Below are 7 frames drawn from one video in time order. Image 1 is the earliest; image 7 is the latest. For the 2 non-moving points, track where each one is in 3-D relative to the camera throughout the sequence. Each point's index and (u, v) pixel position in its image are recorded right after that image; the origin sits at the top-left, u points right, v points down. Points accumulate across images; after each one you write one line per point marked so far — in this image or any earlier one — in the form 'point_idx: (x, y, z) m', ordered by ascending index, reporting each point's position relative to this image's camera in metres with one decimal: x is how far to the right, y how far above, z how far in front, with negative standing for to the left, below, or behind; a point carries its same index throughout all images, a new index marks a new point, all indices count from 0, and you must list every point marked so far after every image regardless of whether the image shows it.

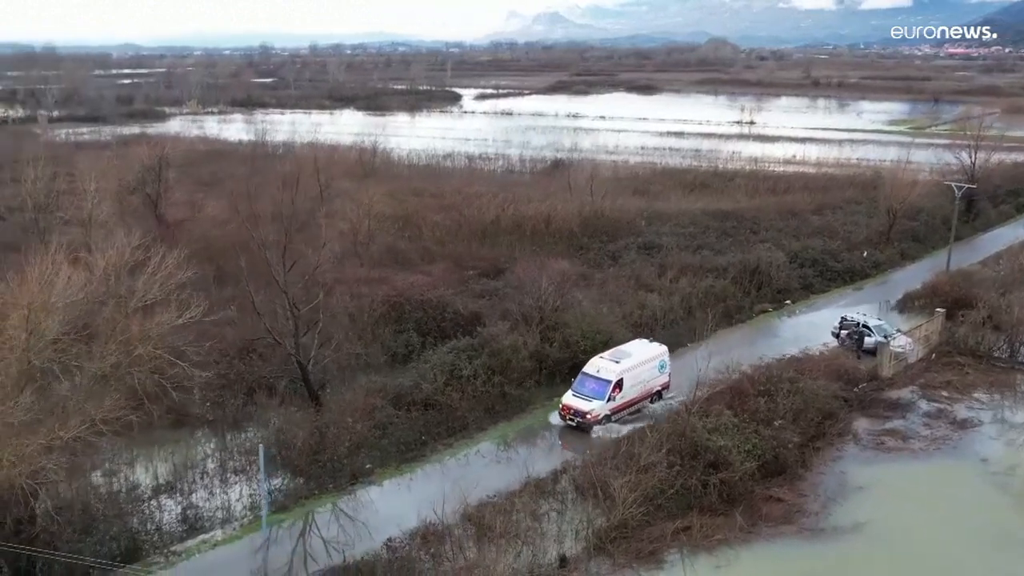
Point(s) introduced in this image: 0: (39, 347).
0: (-7.0, -0.9, +15.3) m
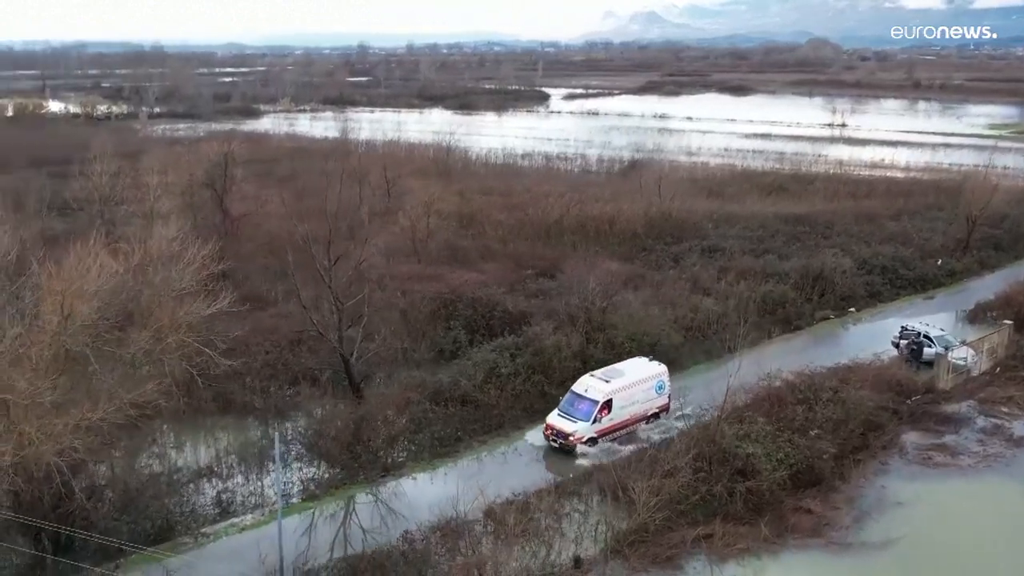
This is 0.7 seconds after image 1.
0: (-6.9, -0.7, +16.1) m
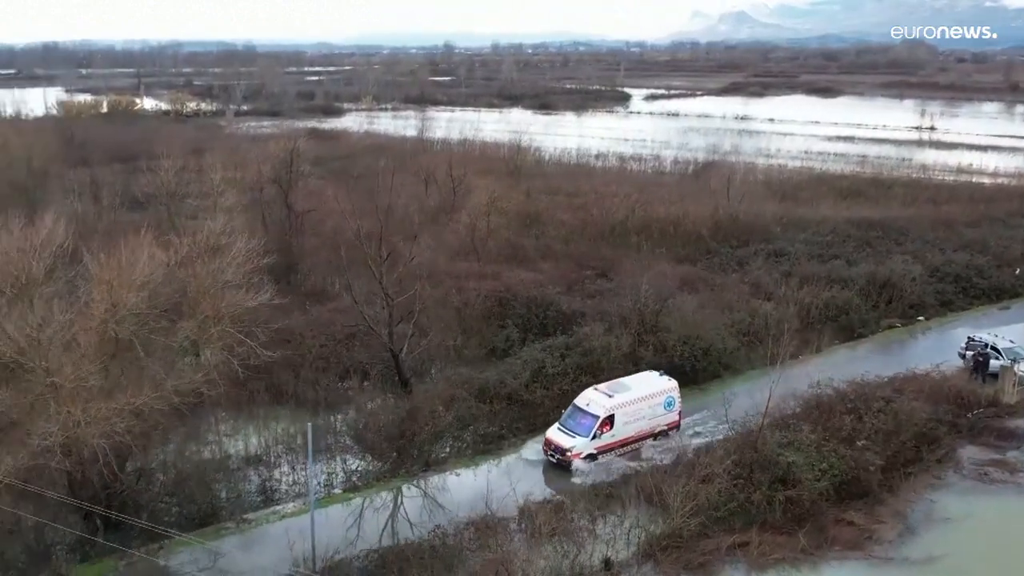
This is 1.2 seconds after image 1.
0: (-6.3, -0.5, +16.6) m
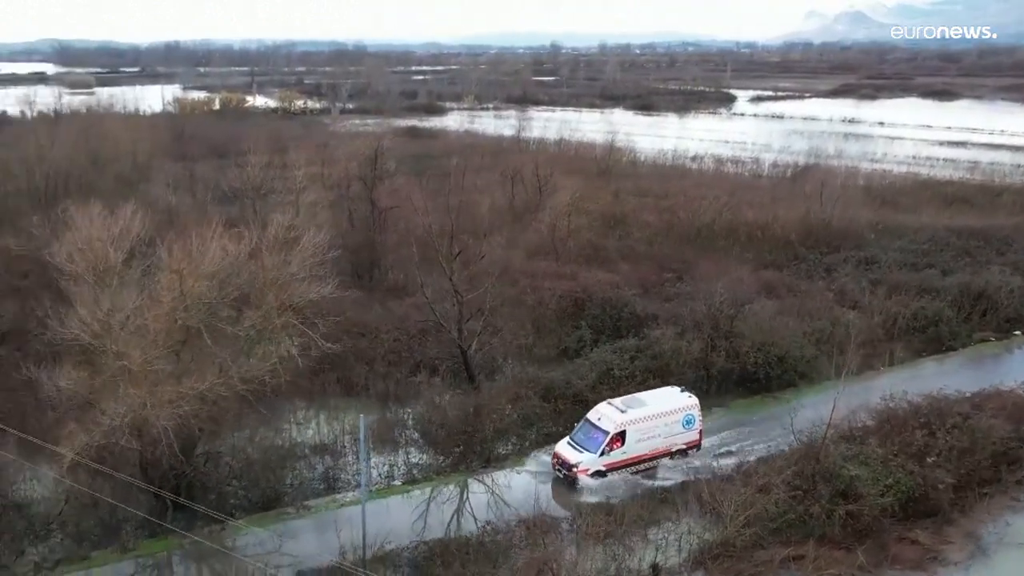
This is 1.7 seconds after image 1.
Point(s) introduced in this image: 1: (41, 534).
0: (-5.4, -0.4, +17.3) m
1: (-8.2, -4.3, +17.8) m
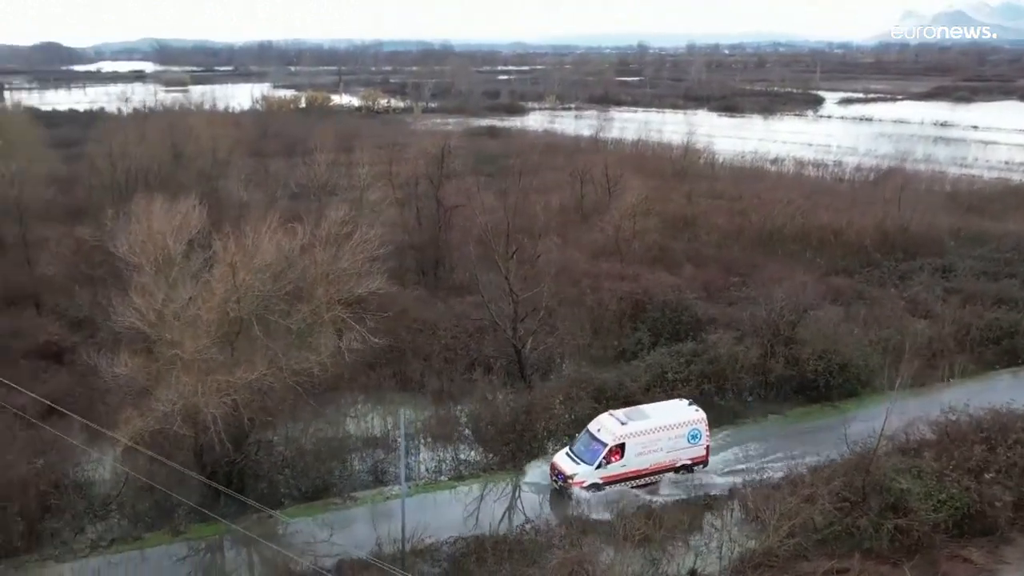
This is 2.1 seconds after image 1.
0: (-4.7, -0.2, +17.8) m
1: (-7.5, -4.1, +18.5) m
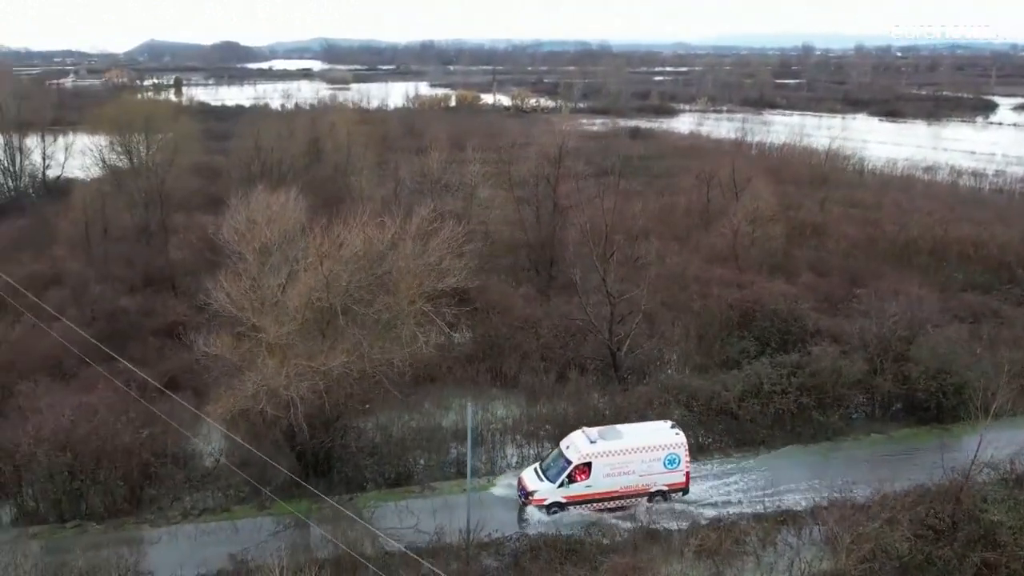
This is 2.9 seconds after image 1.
0: (-3.3, 0.0, +18.5) m
1: (-6.1, -3.8, +19.7) m
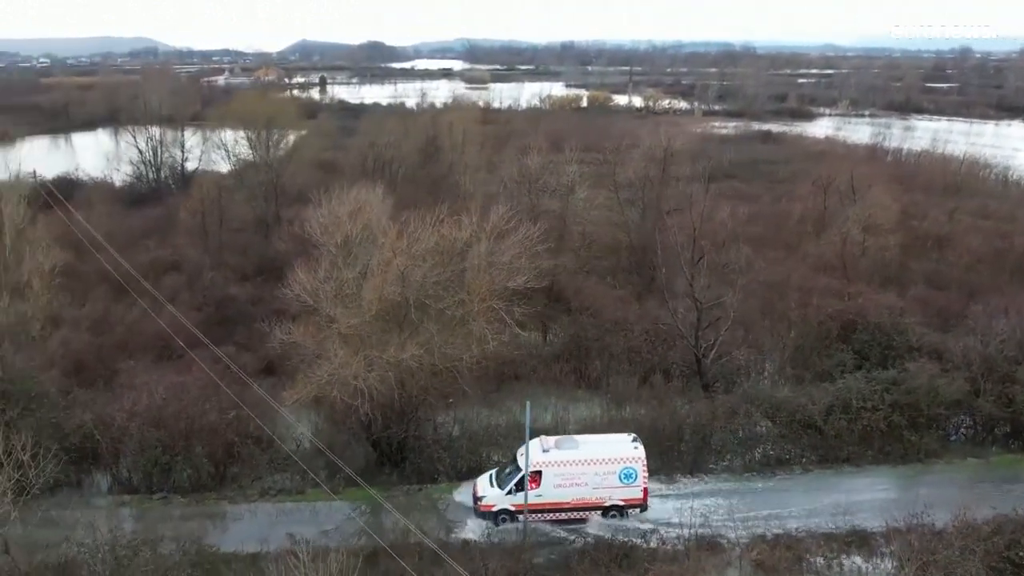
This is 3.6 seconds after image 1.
0: (-2.0, +0.1, +18.9) m
1: (-4.8, -3.6, +20.5) m
